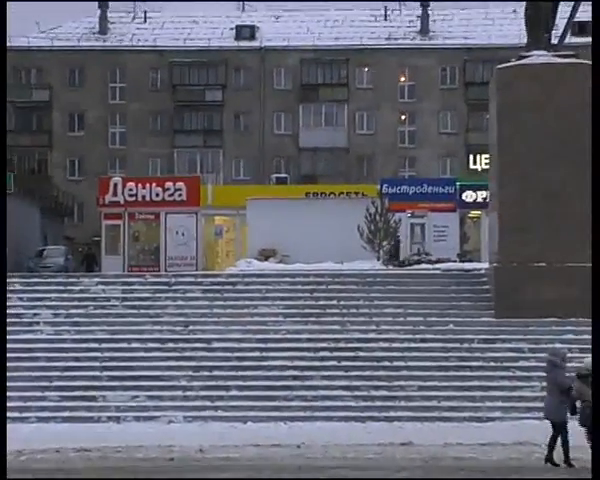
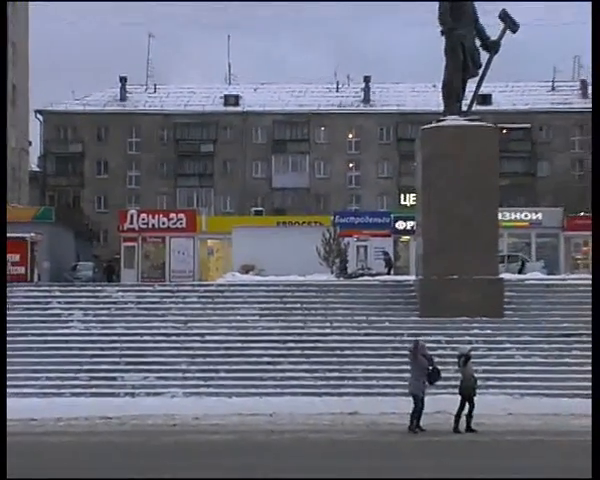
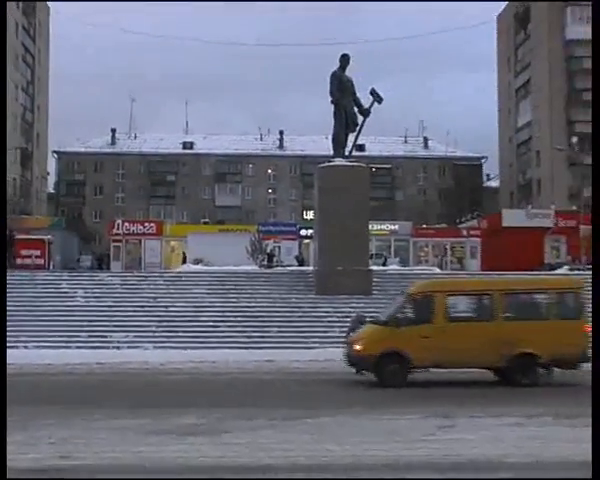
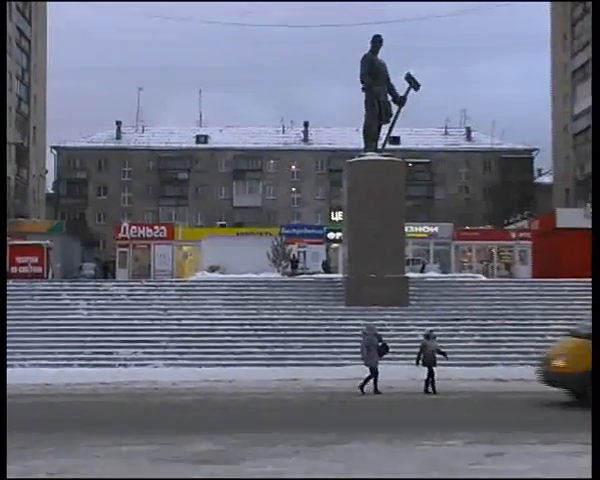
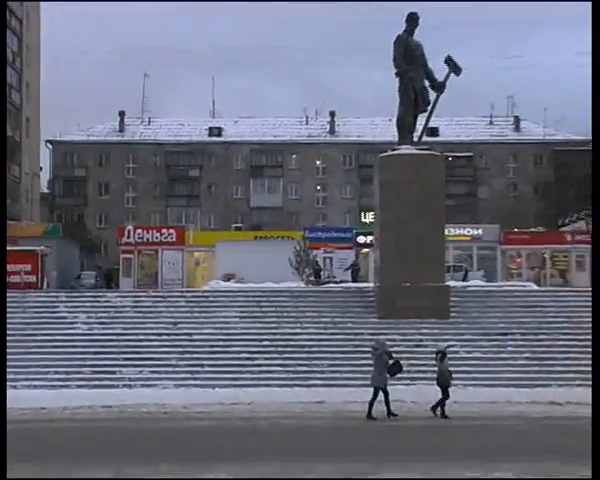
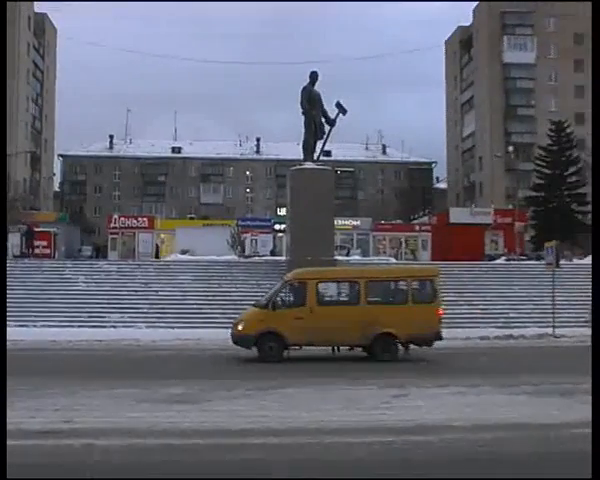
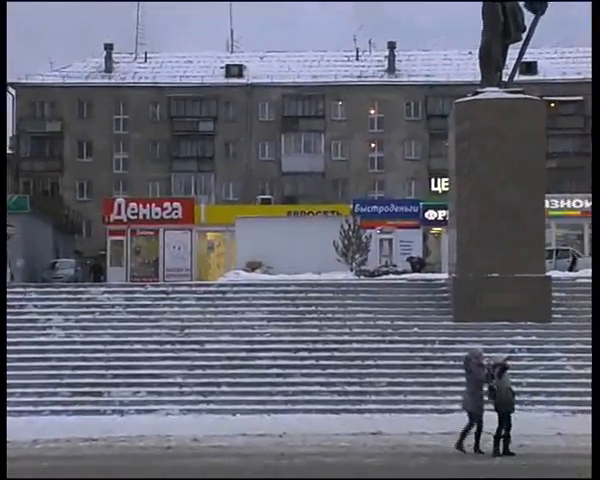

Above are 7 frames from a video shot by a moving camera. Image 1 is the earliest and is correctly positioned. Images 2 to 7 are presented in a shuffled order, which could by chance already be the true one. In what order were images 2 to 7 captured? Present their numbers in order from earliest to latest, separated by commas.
7, 2, 5, 4, 3, 6
